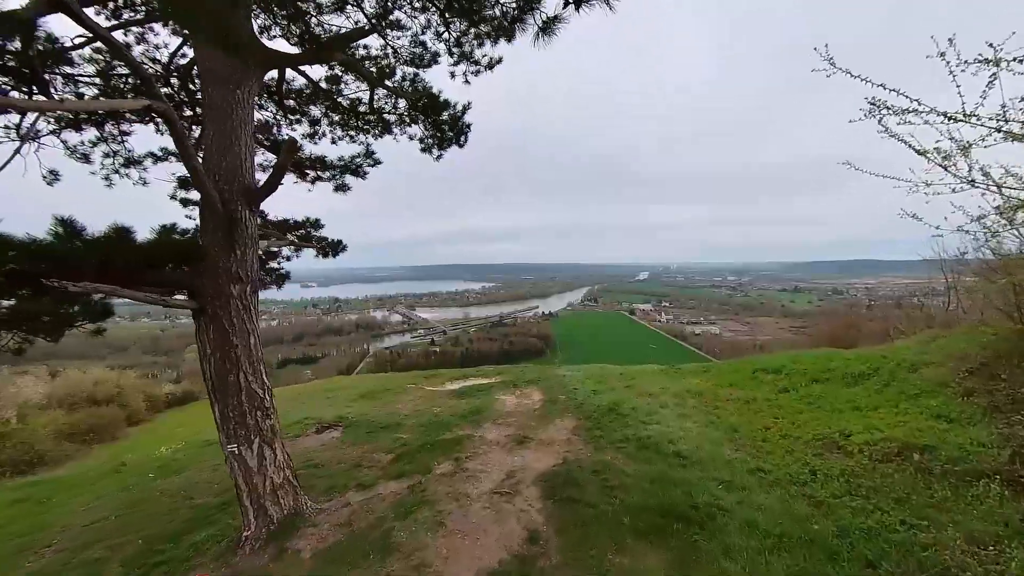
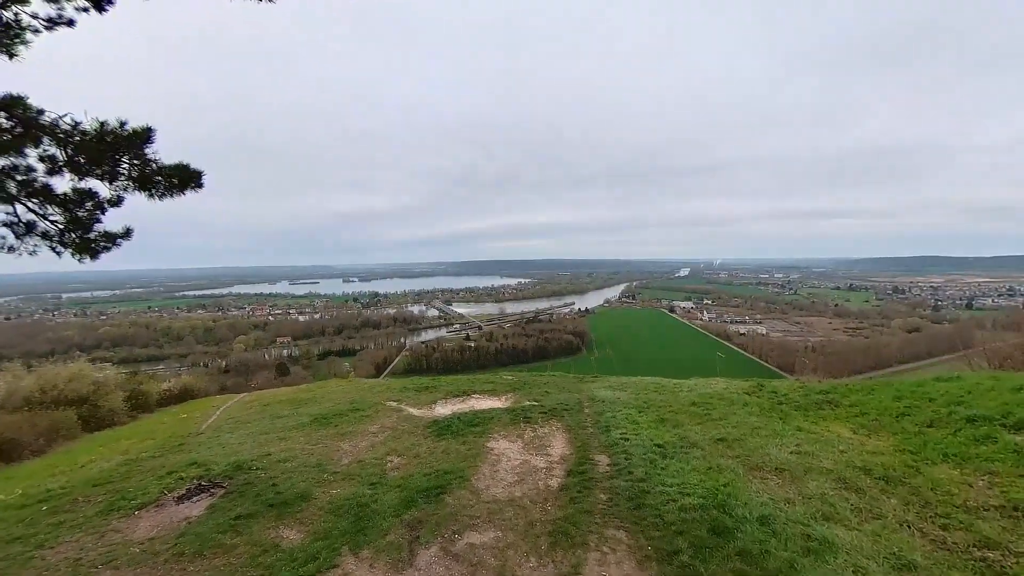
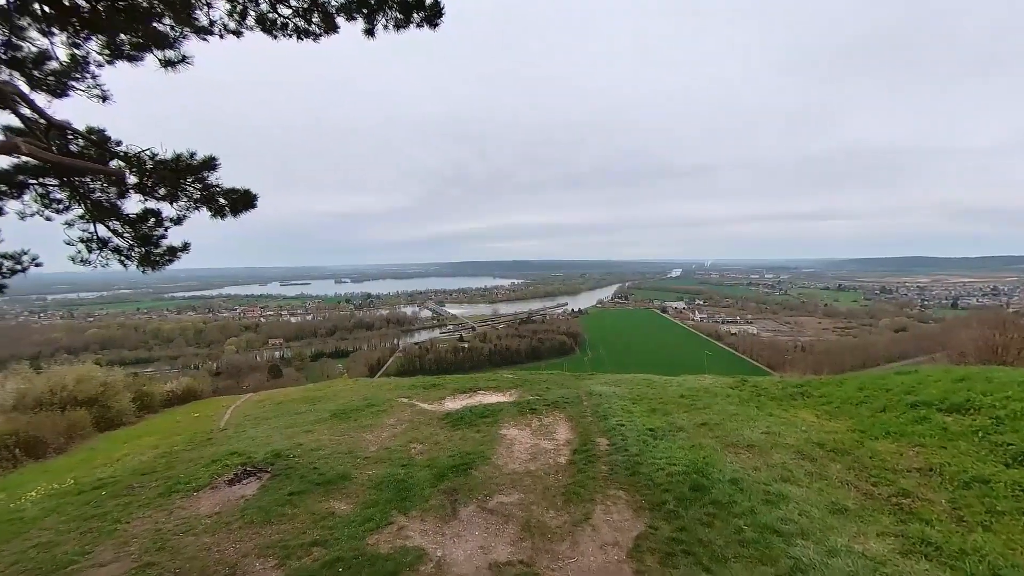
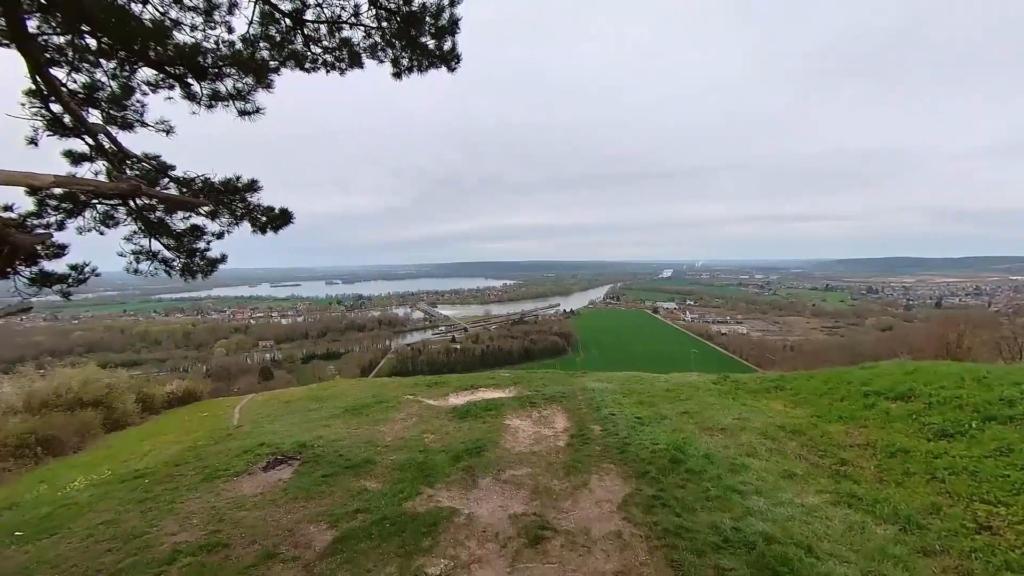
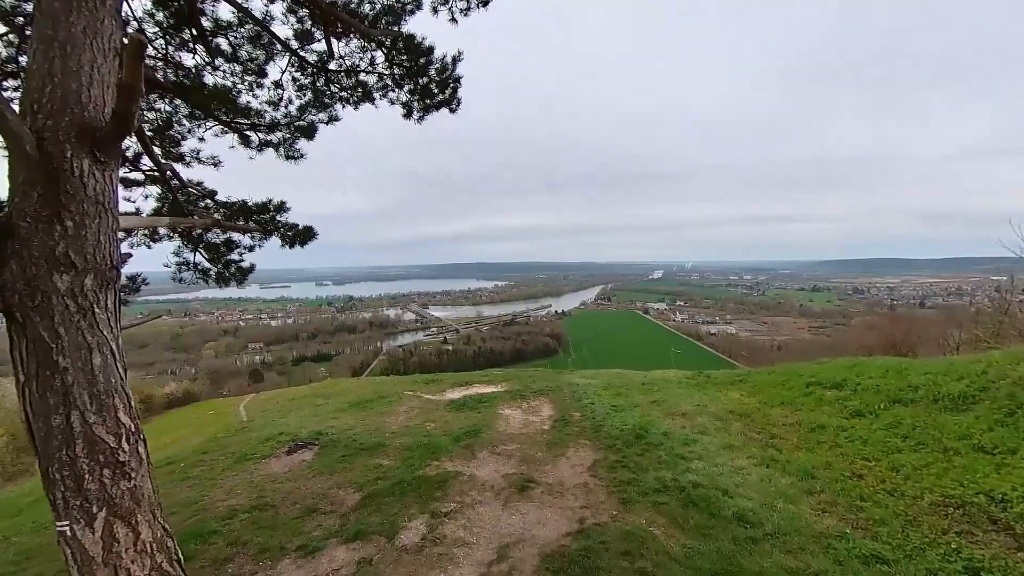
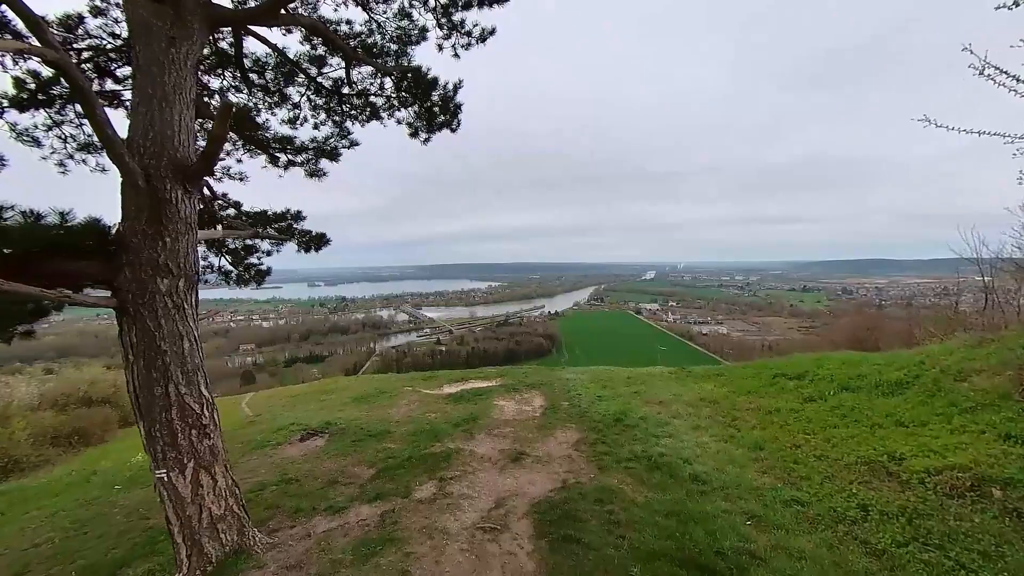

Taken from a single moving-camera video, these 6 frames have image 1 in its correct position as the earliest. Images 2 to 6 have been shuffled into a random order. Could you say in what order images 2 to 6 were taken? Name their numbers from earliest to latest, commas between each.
6, 5, 4, 3, 2
